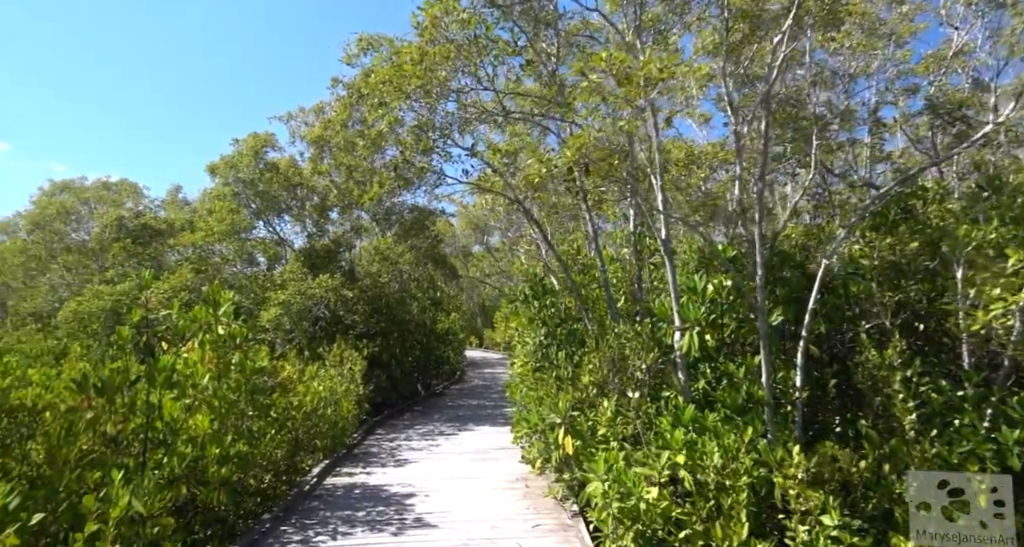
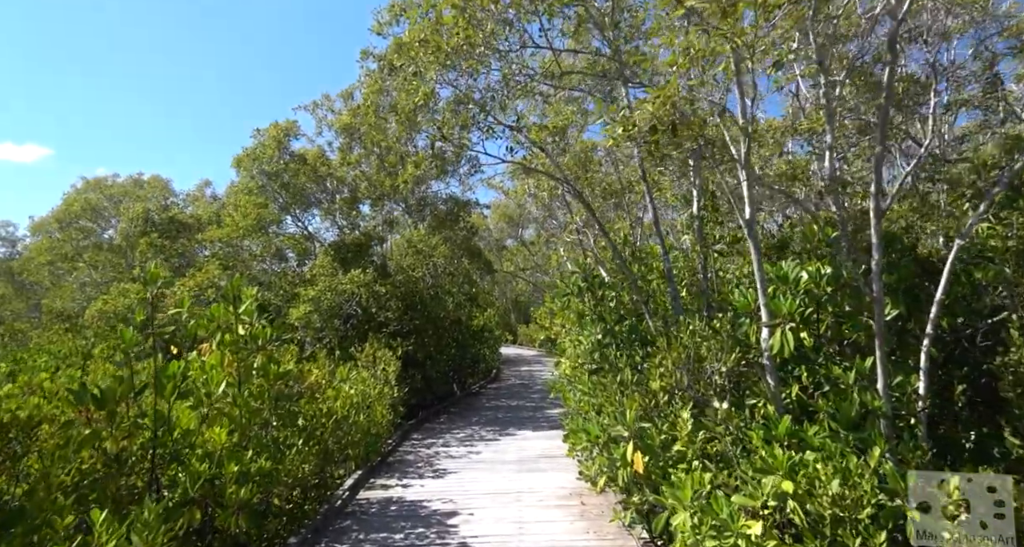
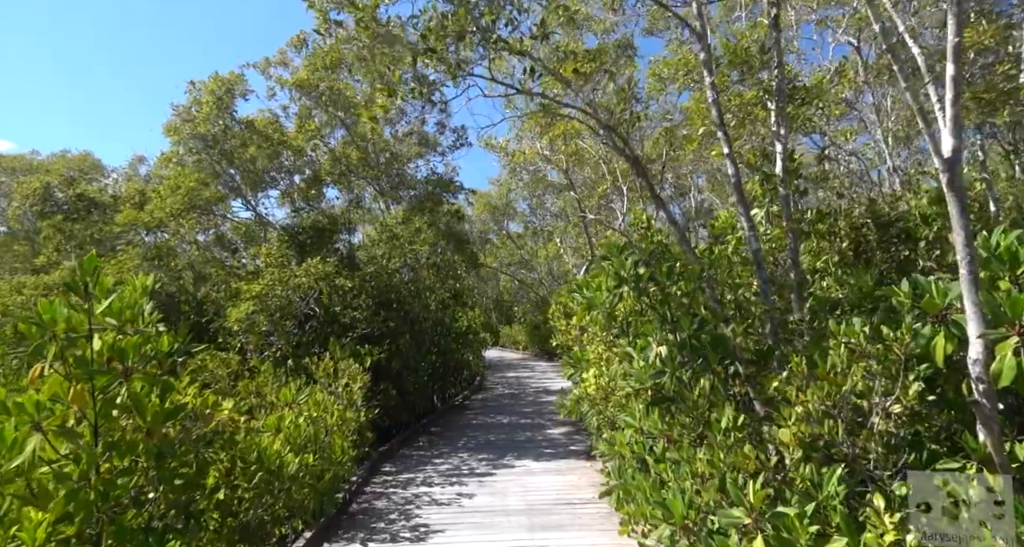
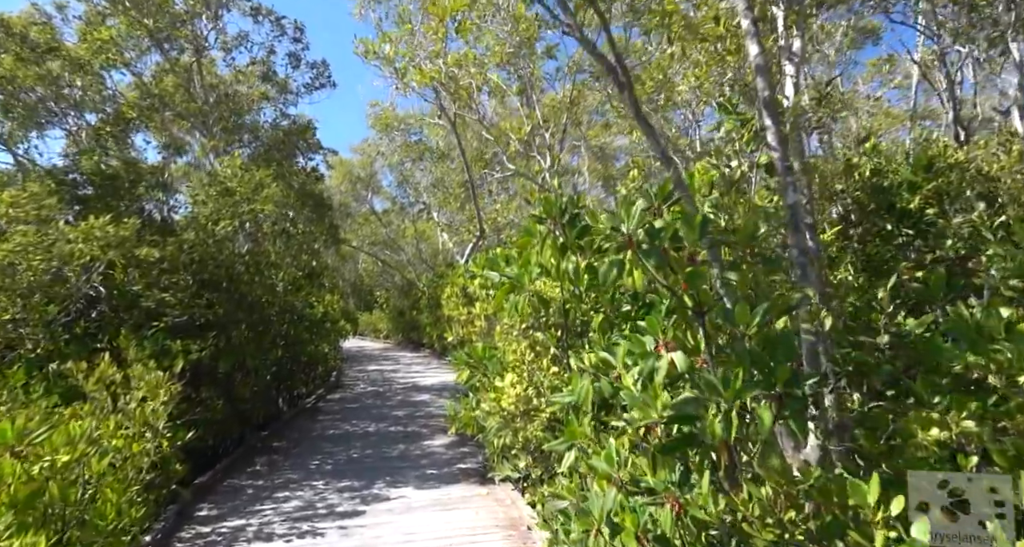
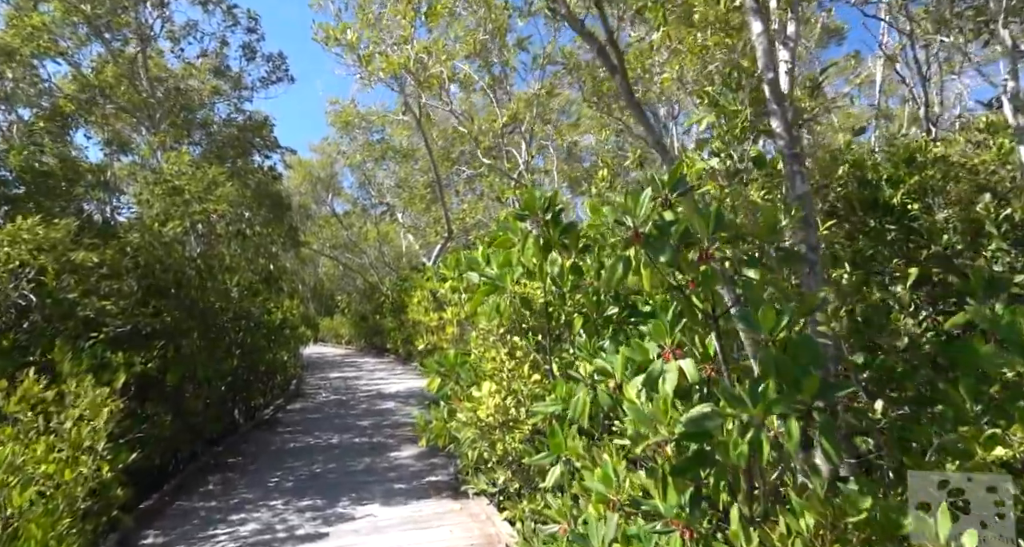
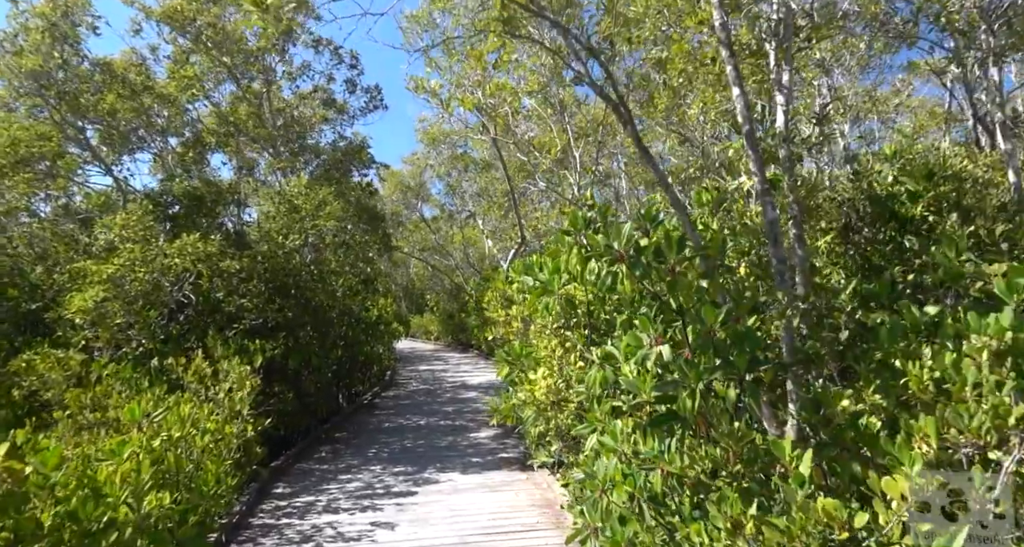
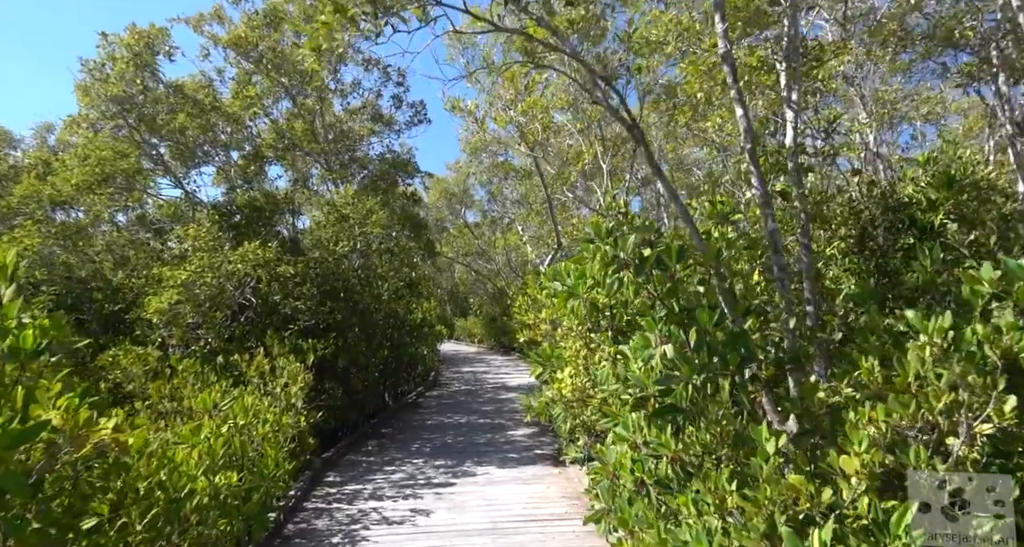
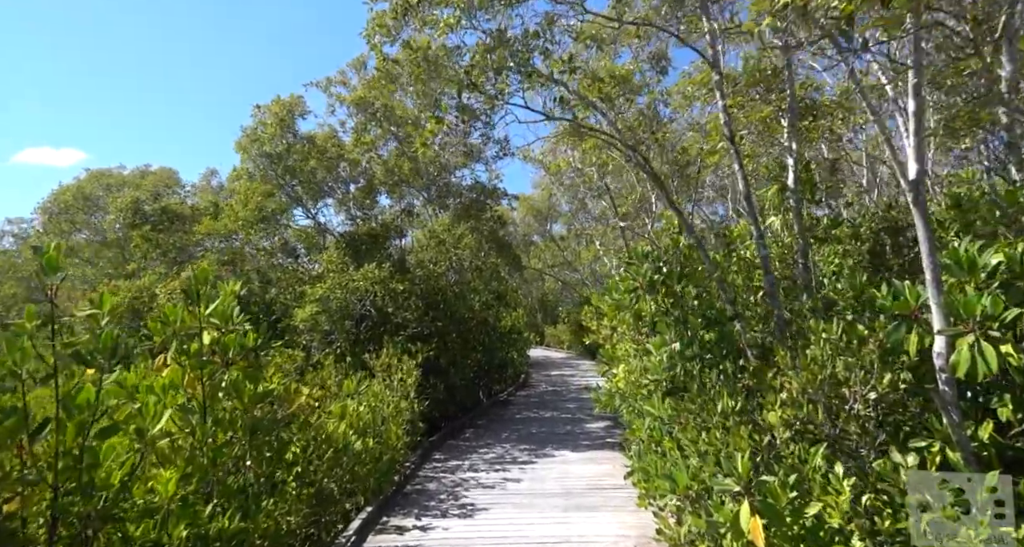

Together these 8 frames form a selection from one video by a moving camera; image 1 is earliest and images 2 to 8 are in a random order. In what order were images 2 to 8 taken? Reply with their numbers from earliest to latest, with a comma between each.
2, 8, 3, 7, 6, 4, 5
